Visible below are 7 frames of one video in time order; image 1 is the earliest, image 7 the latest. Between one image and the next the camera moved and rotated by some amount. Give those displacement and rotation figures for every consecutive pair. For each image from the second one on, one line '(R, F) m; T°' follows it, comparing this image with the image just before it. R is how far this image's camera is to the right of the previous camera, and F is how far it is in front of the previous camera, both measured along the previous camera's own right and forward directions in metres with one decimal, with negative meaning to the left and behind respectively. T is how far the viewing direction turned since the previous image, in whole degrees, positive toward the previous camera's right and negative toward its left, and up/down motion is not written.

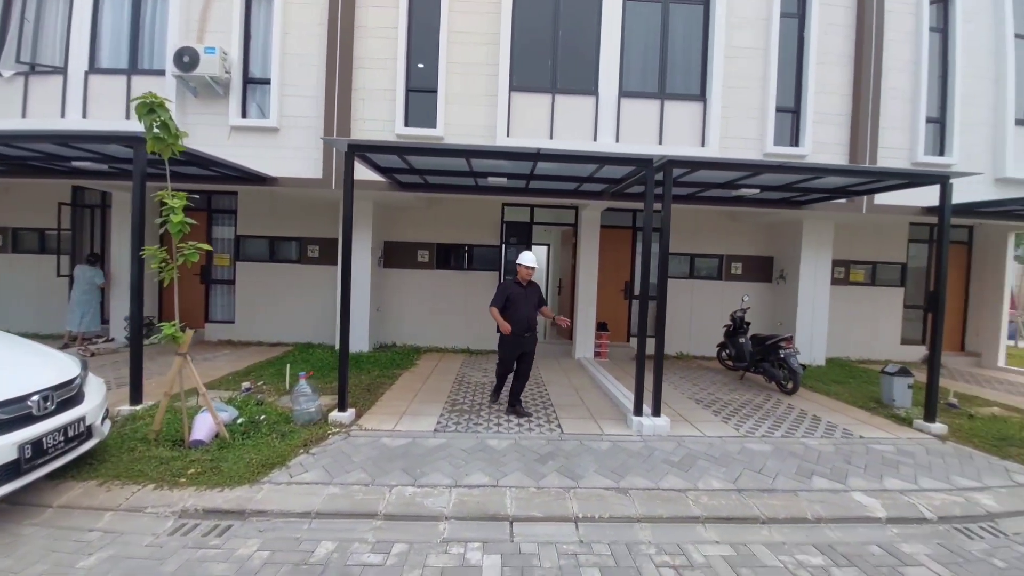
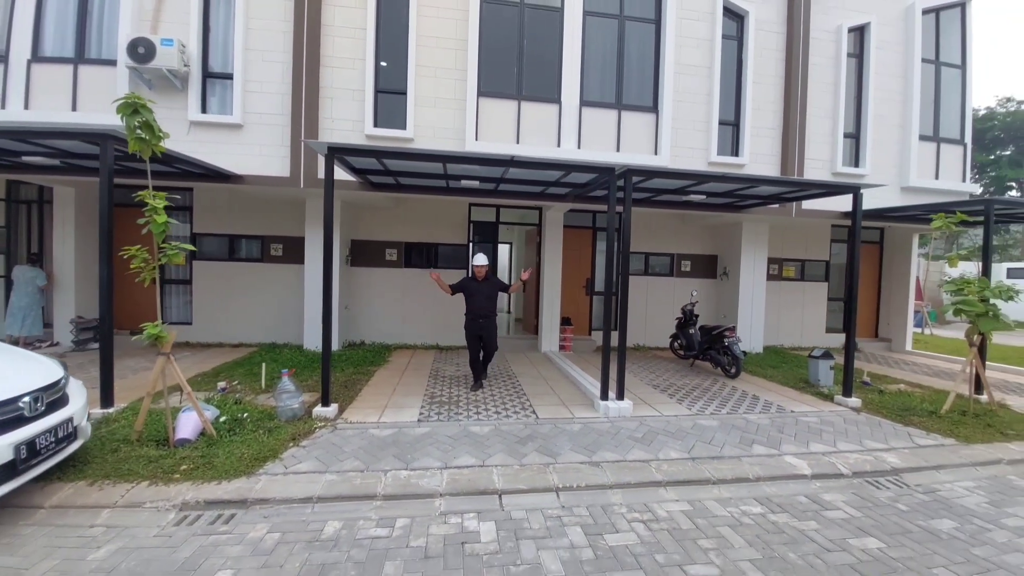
(-0.2, -0.3) m; +6°
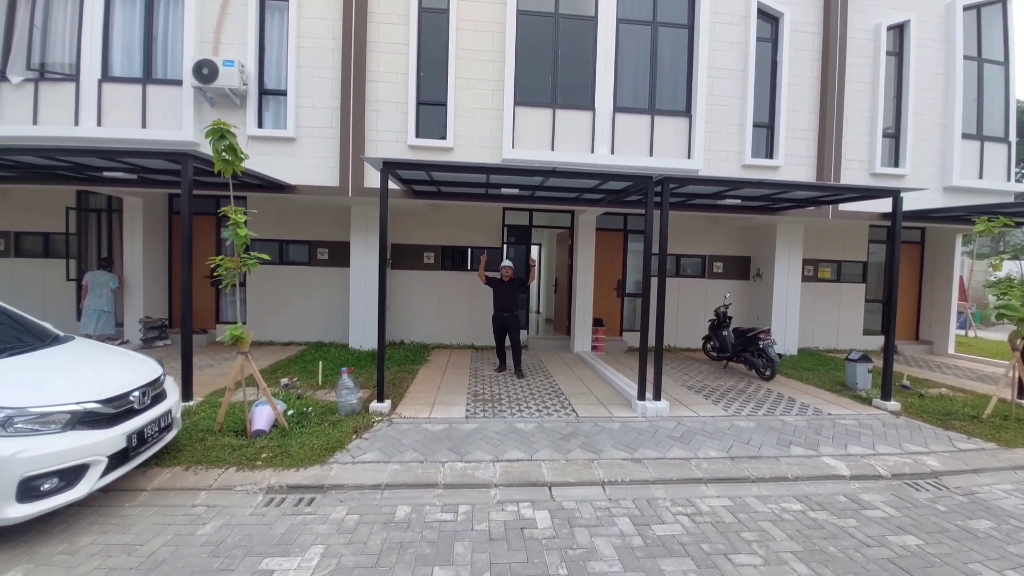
(-0.2, -0.3) m; -3°
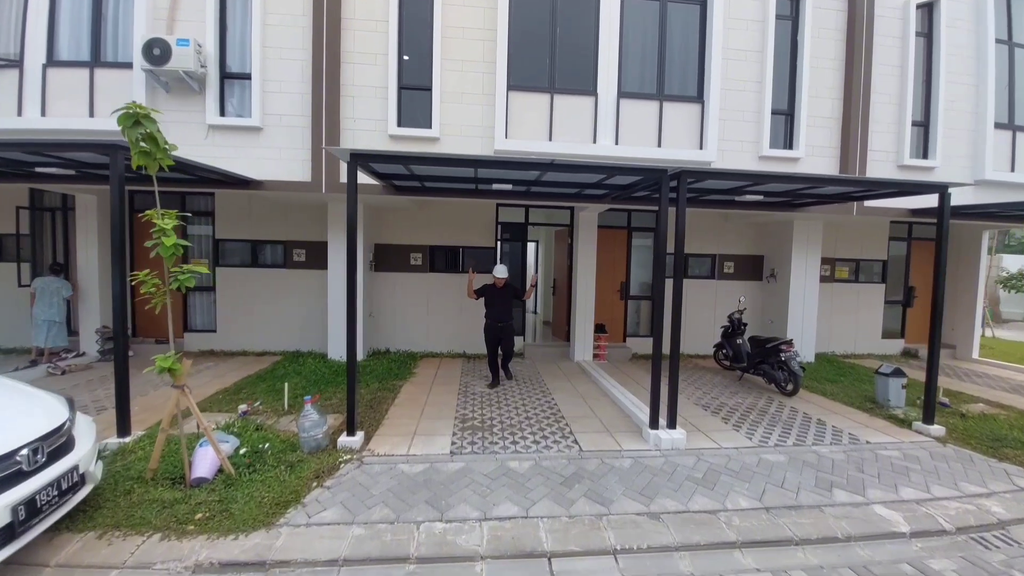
(+0.1, +0.8) m; 0°
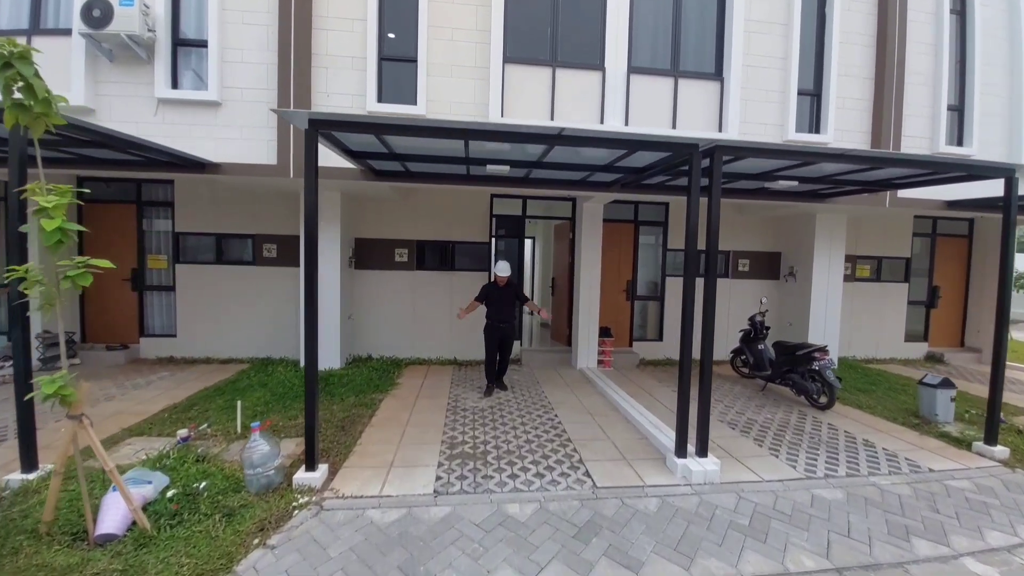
(0.0, +0.8) m; +1°
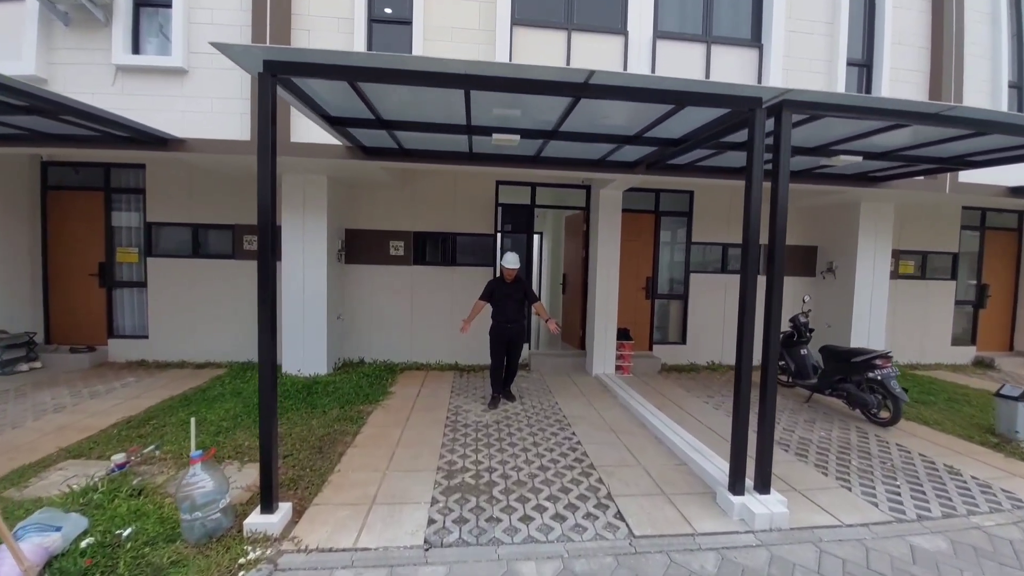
(-0.1, +0.8) m; -1°
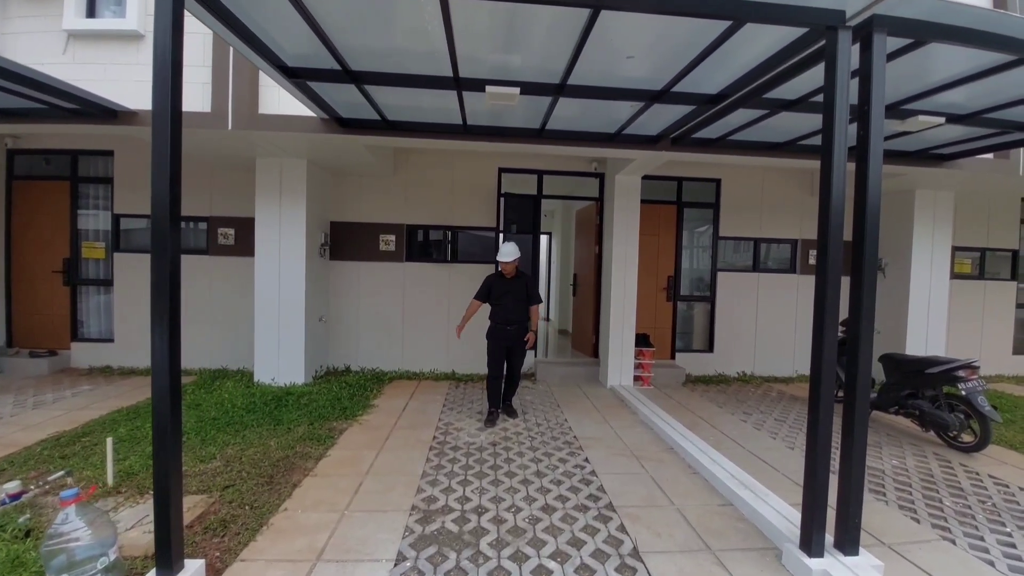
(+0.1, +0.8) m; -1°
